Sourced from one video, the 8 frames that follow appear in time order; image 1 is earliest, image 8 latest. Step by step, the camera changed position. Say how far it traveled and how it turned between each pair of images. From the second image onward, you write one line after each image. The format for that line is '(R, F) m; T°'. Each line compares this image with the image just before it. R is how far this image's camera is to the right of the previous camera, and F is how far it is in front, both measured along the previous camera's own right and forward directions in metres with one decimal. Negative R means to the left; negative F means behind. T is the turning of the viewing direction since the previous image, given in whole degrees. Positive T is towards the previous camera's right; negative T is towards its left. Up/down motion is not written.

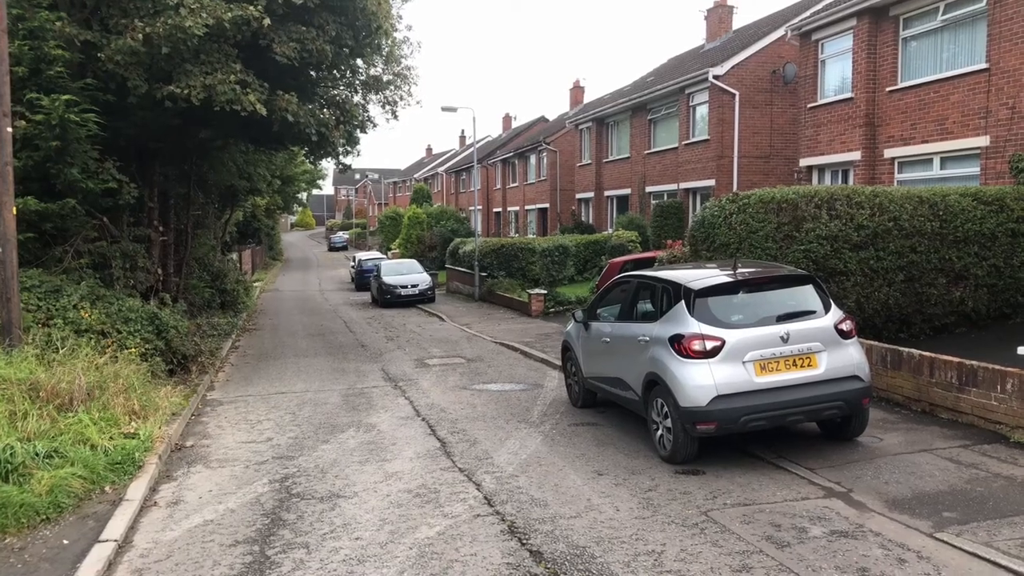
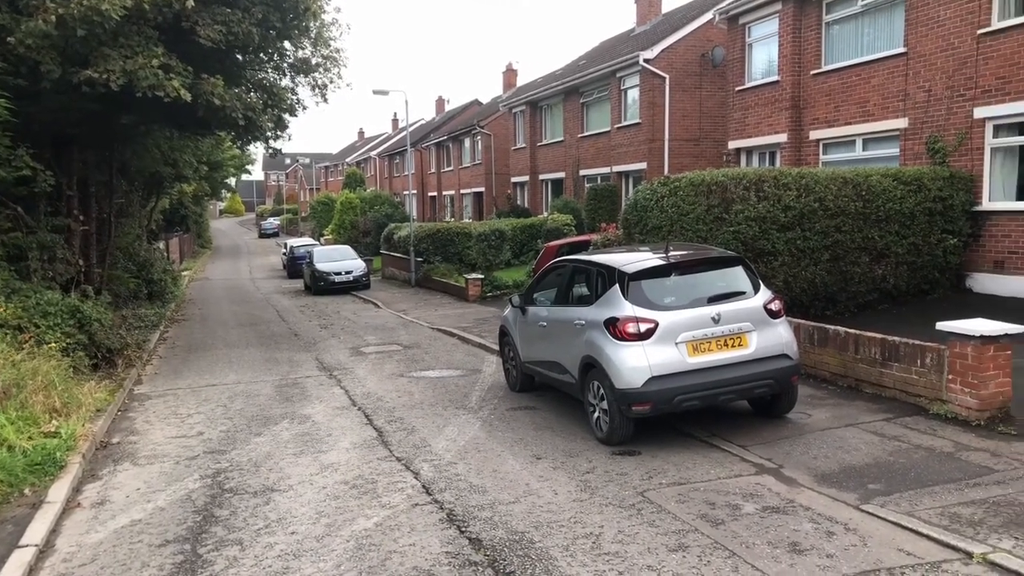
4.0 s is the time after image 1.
(0.0, 0.0) m; +4°
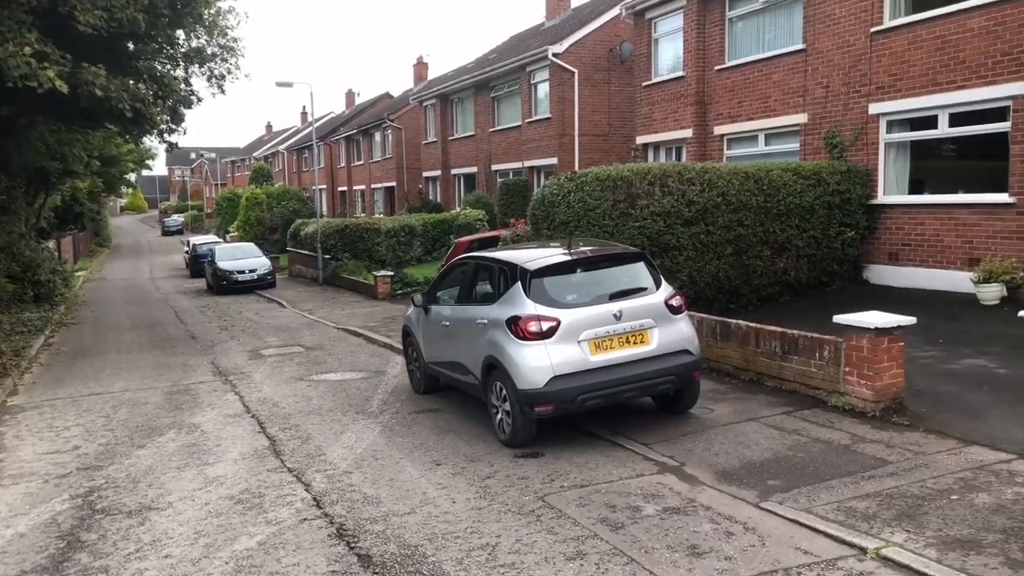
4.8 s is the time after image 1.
(+0.2, +0.2) m; +6°
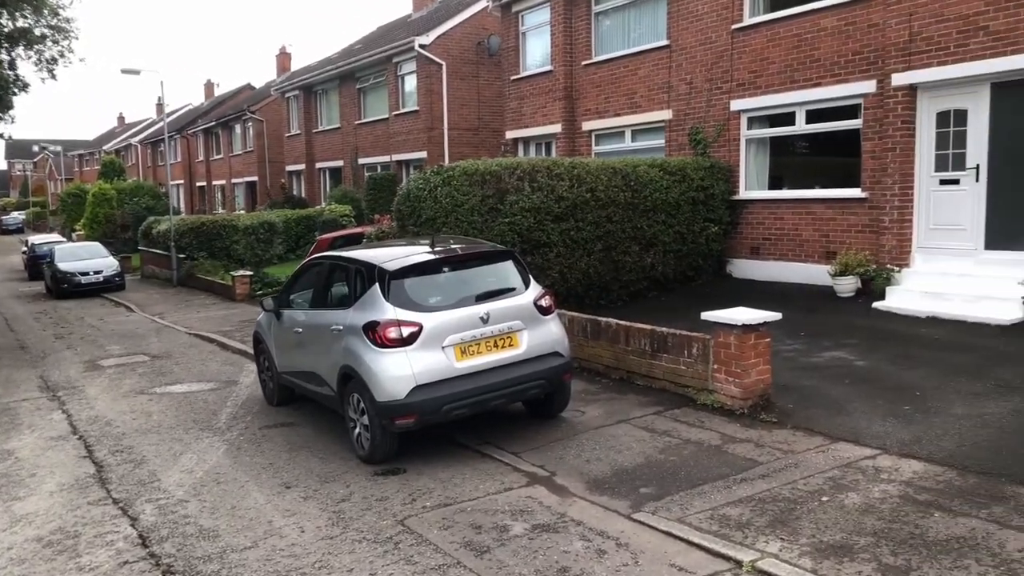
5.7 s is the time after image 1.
(+0.1, +0.4) m; +8°
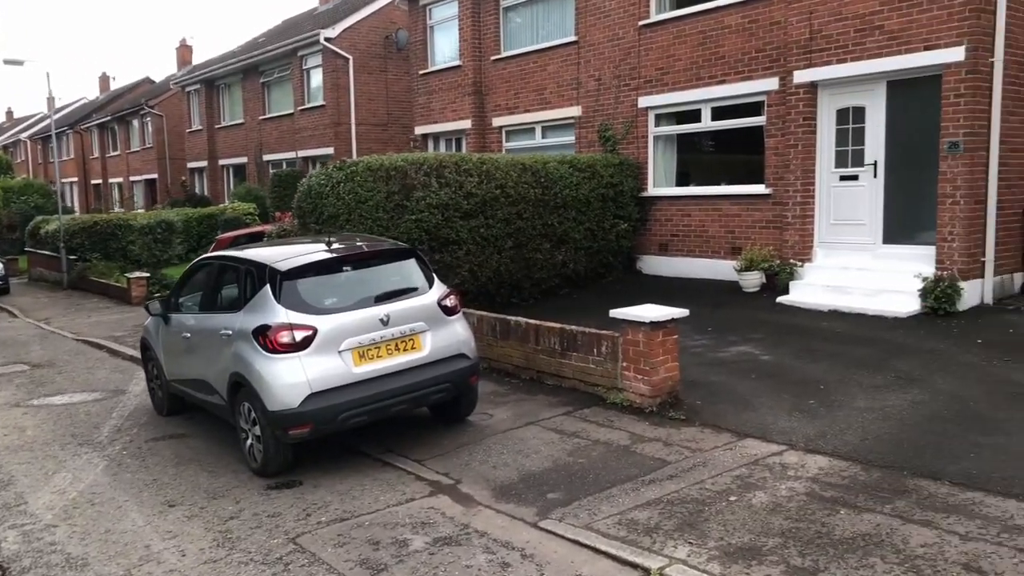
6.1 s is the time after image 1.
(+0.1, +0.2) m; +6°
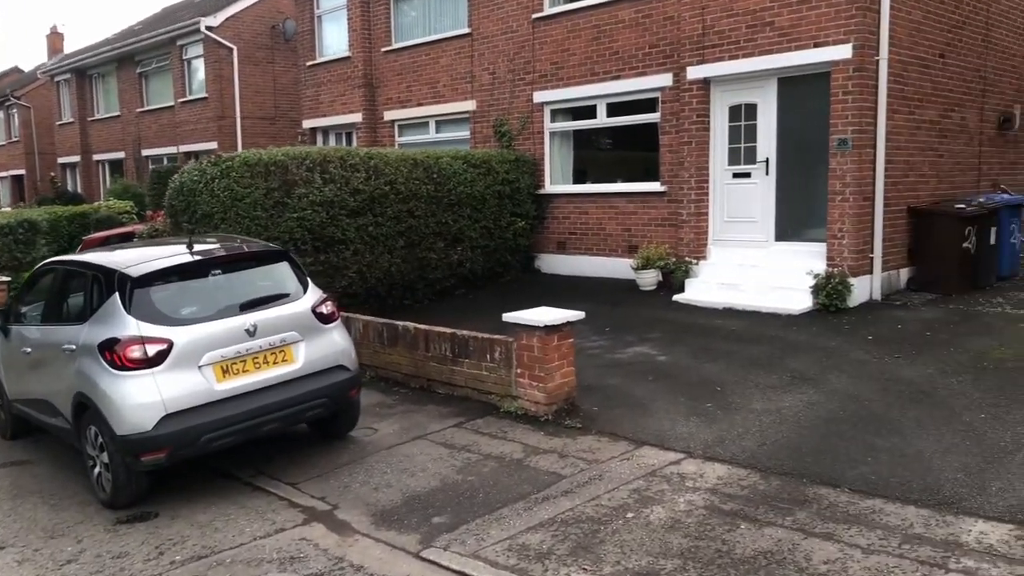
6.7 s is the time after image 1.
(+0.1, +0.4) m; +7°
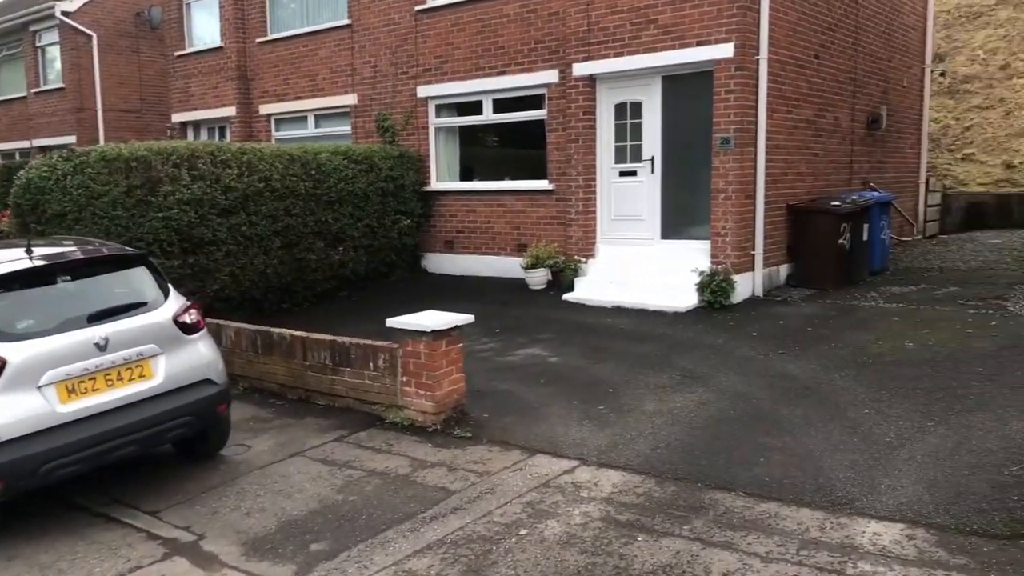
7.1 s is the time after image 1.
(0.0, +0.3) m; +8°
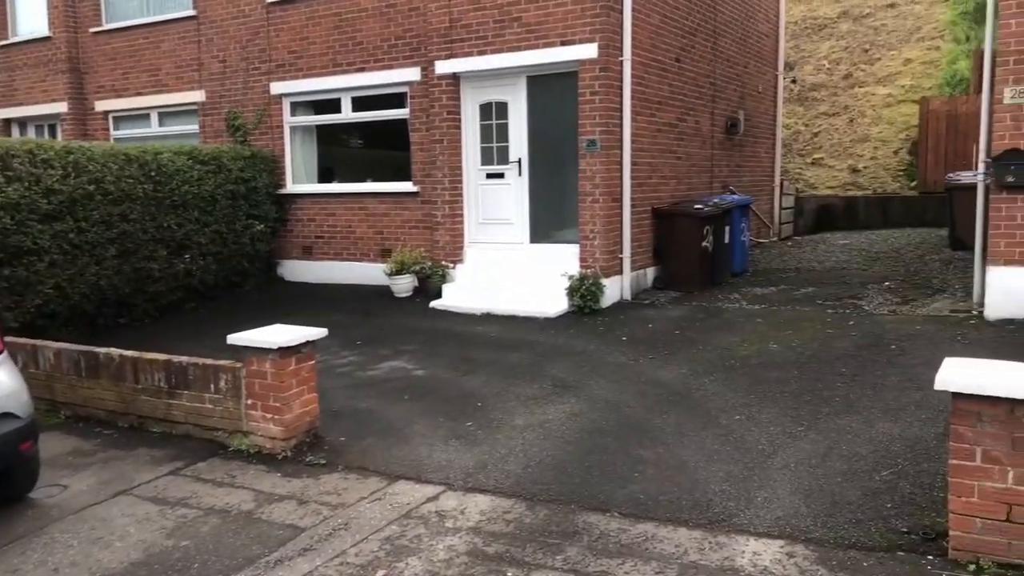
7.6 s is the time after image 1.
(+0.1, +0.4) m; +9°
